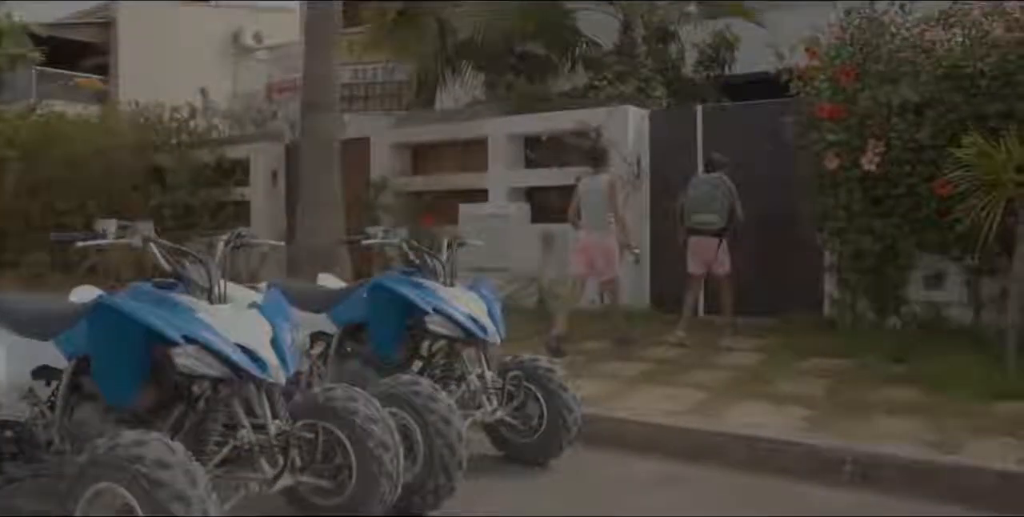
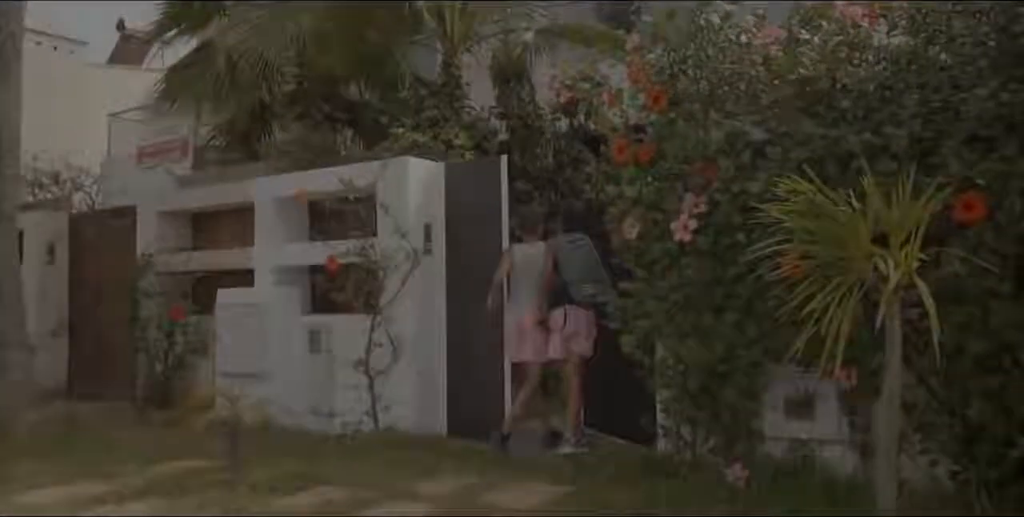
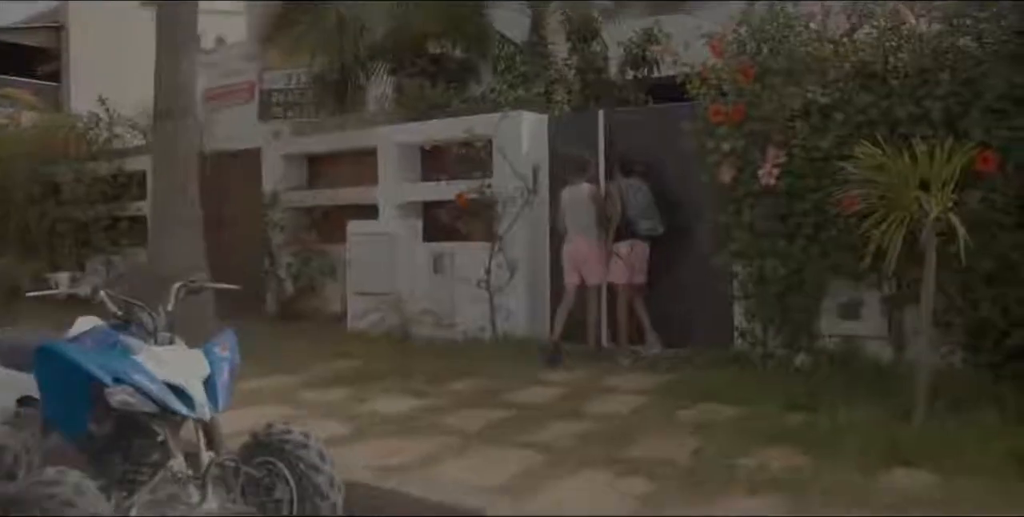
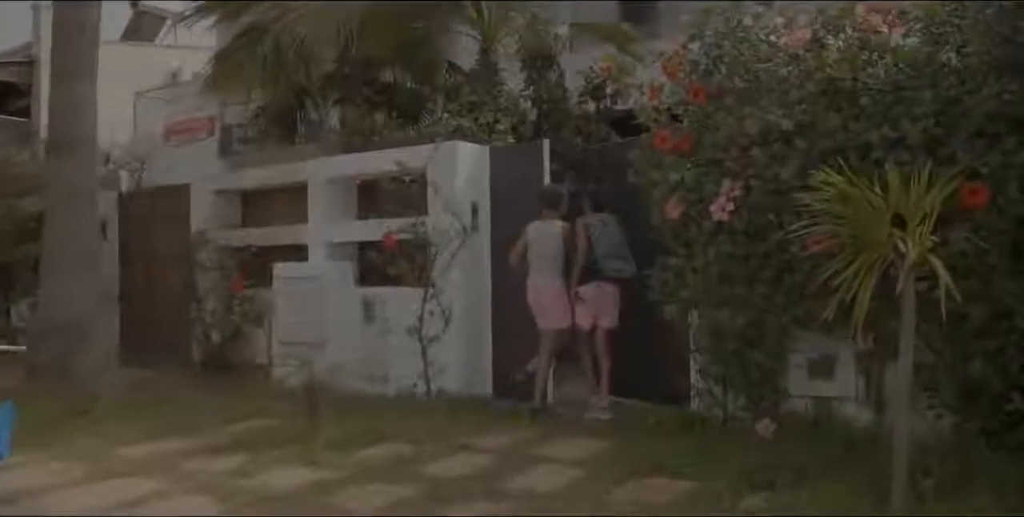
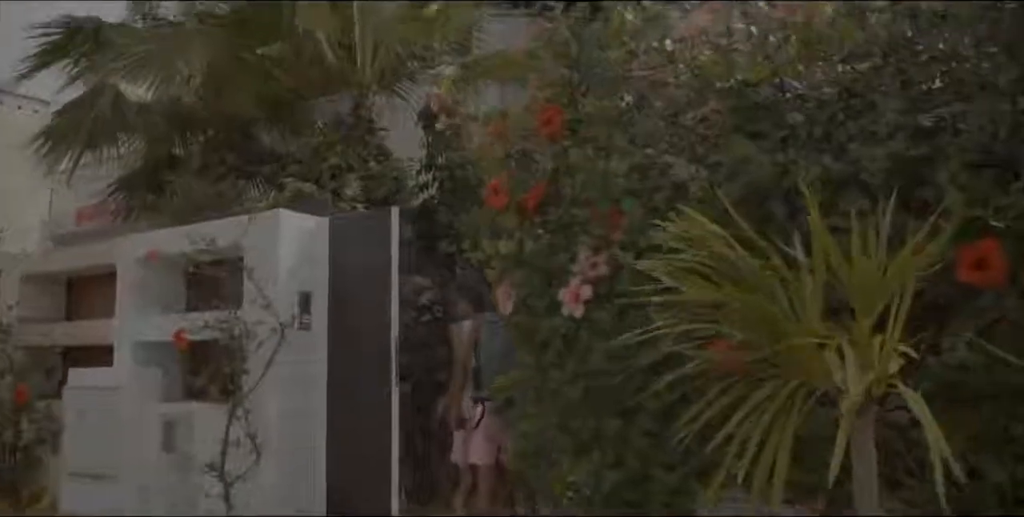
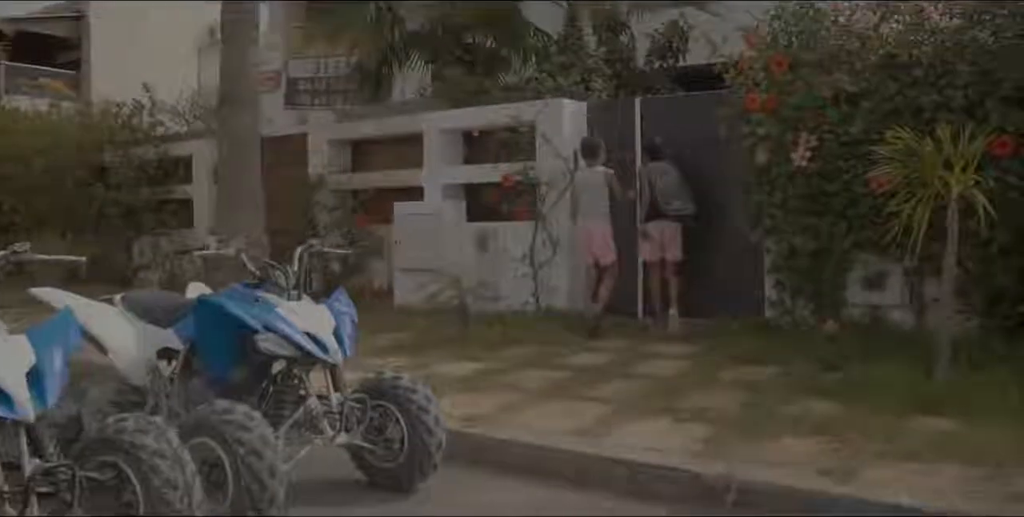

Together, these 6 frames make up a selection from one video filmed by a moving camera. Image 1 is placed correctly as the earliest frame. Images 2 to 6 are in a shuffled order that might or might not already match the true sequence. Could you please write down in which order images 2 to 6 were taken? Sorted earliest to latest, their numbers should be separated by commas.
6, 3, 4, 2, 5
